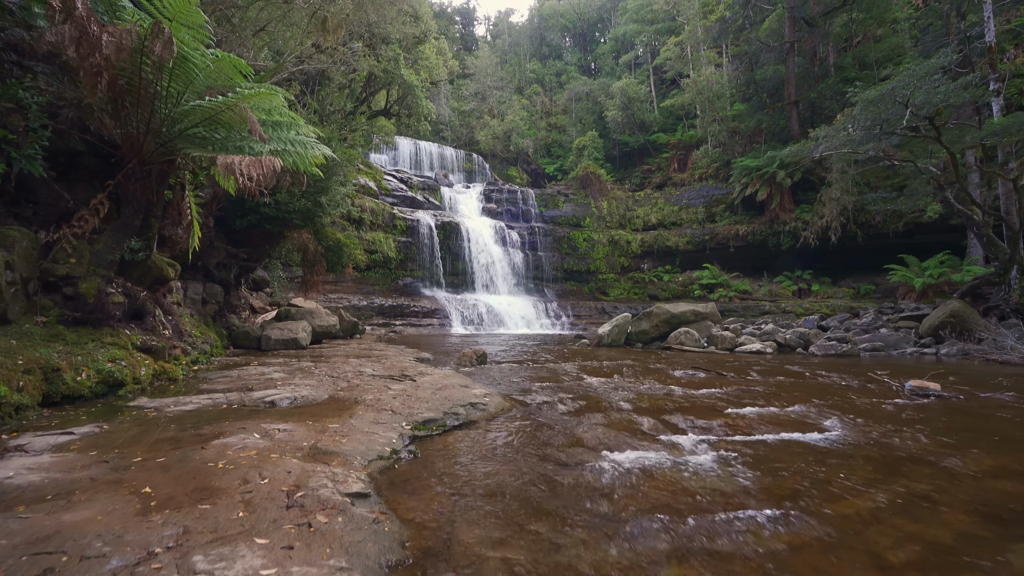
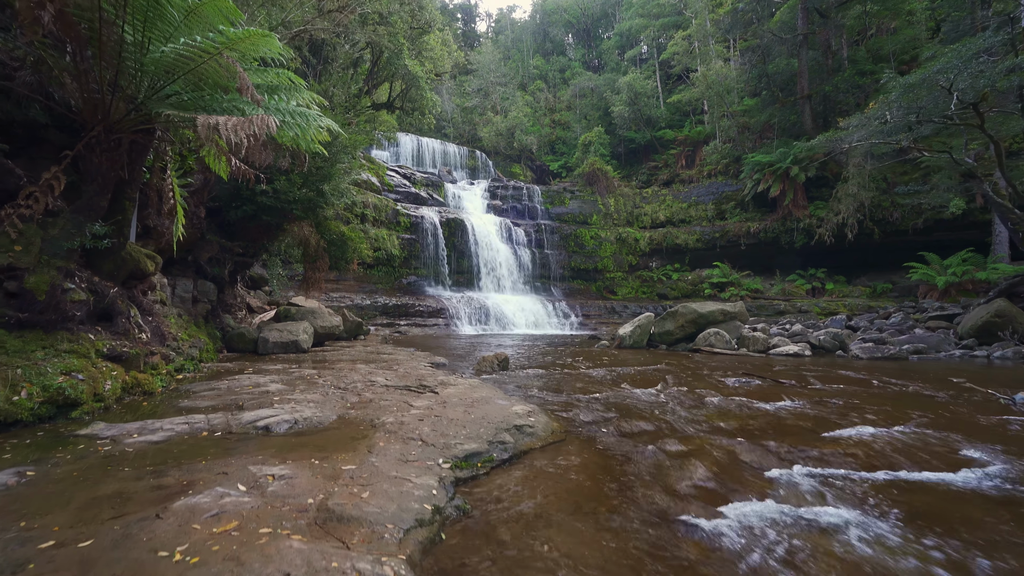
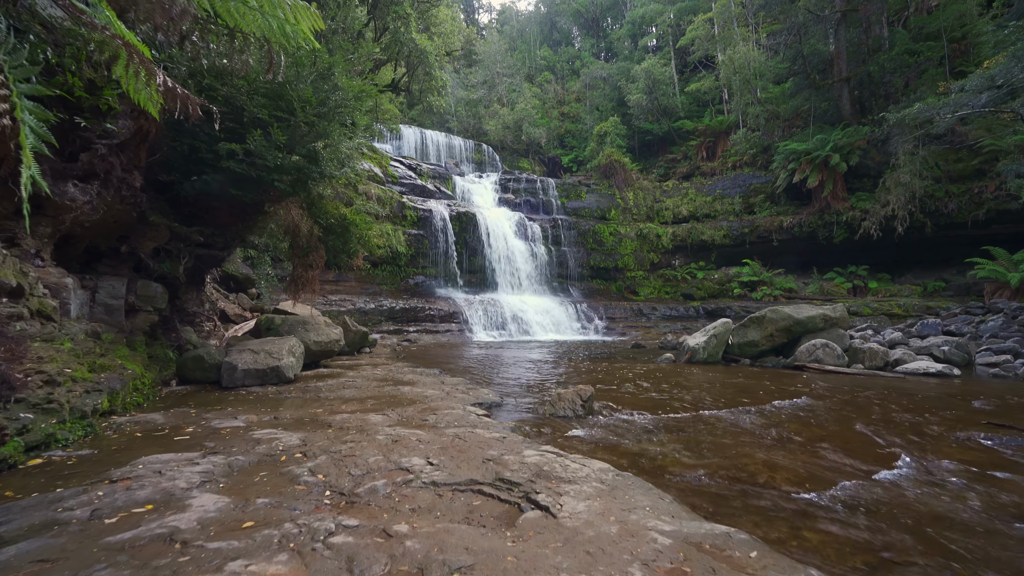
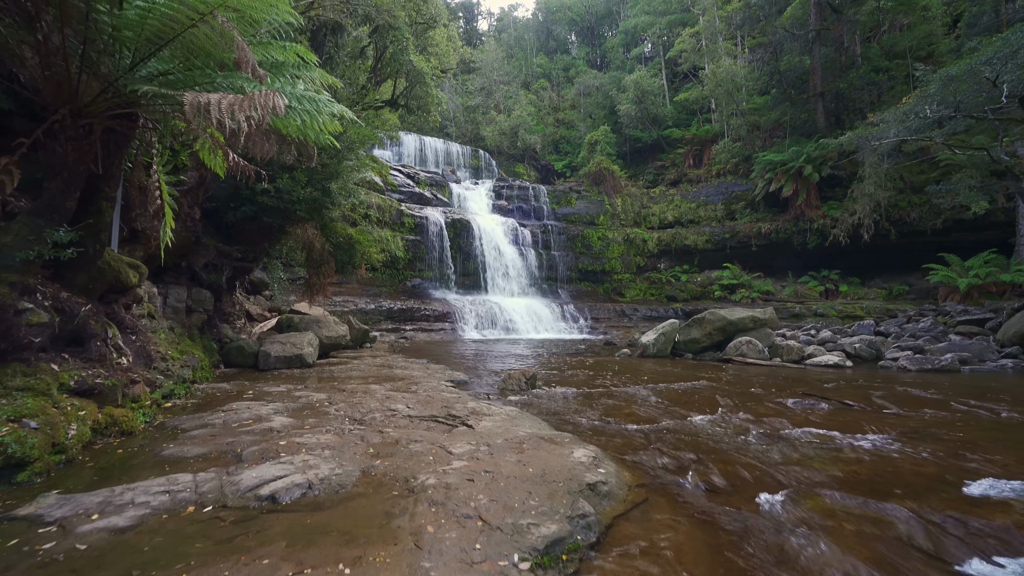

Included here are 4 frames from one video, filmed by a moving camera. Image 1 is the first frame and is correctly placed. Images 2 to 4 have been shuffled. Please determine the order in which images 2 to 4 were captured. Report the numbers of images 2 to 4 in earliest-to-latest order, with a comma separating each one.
2, 4, 3
